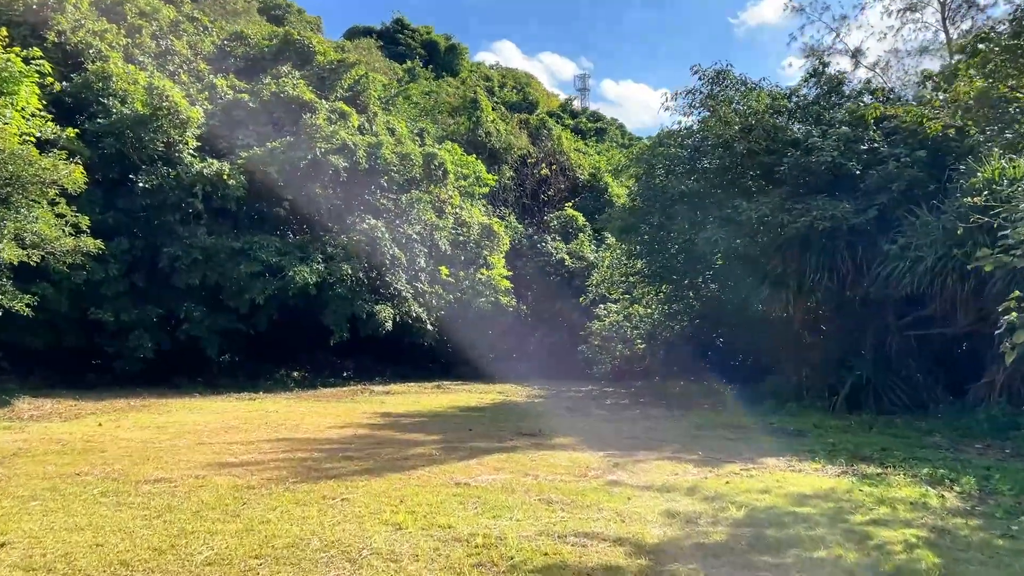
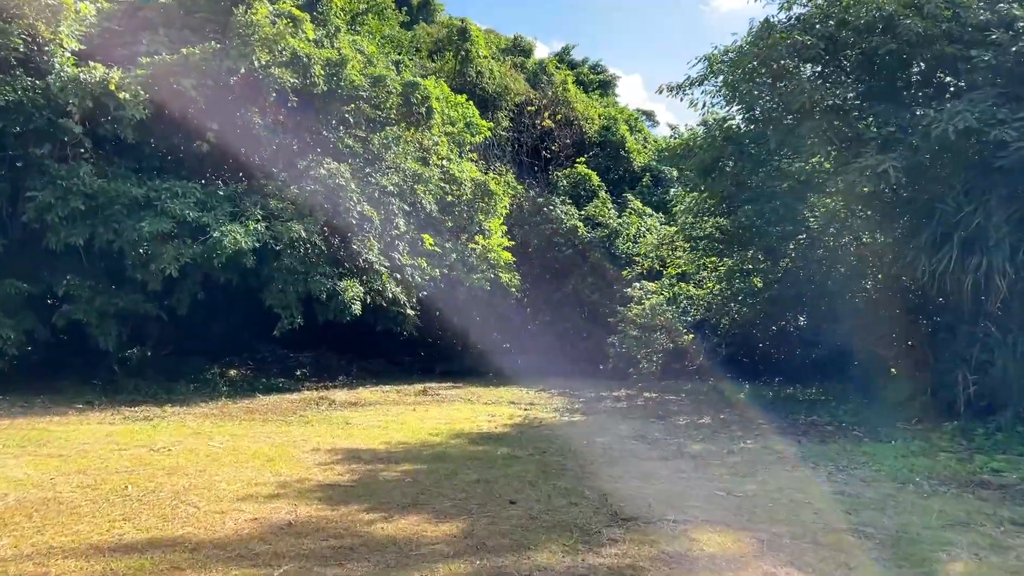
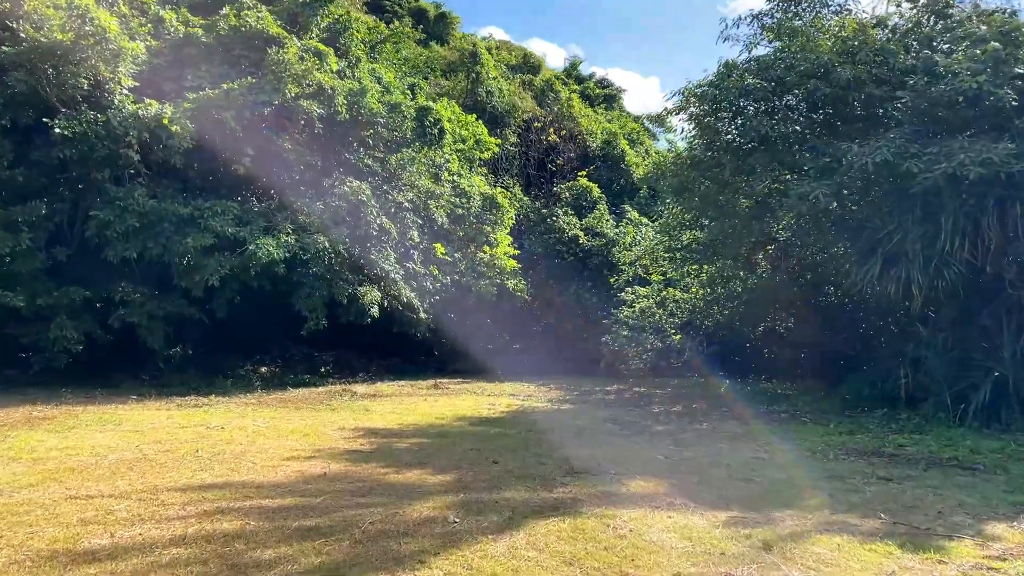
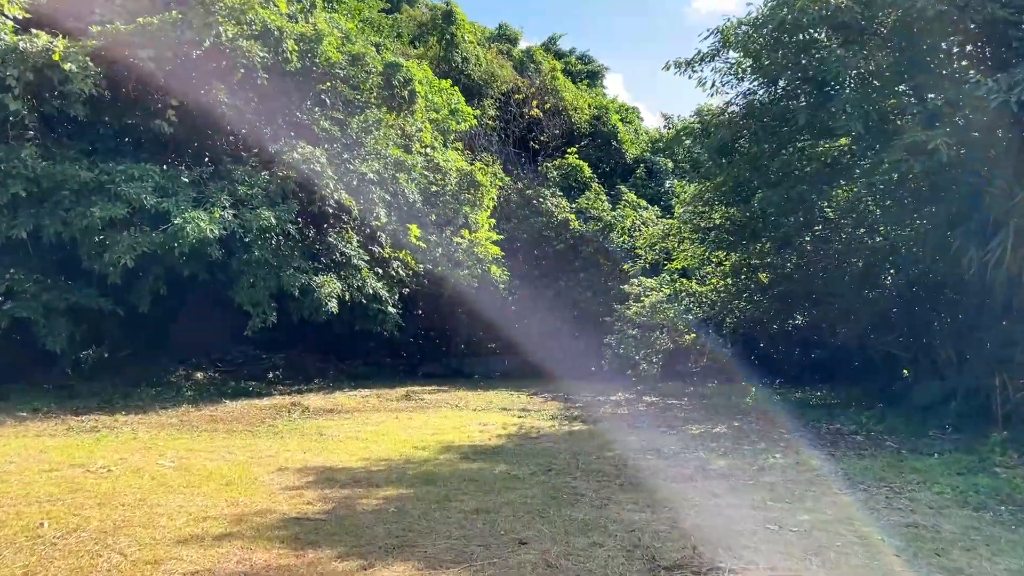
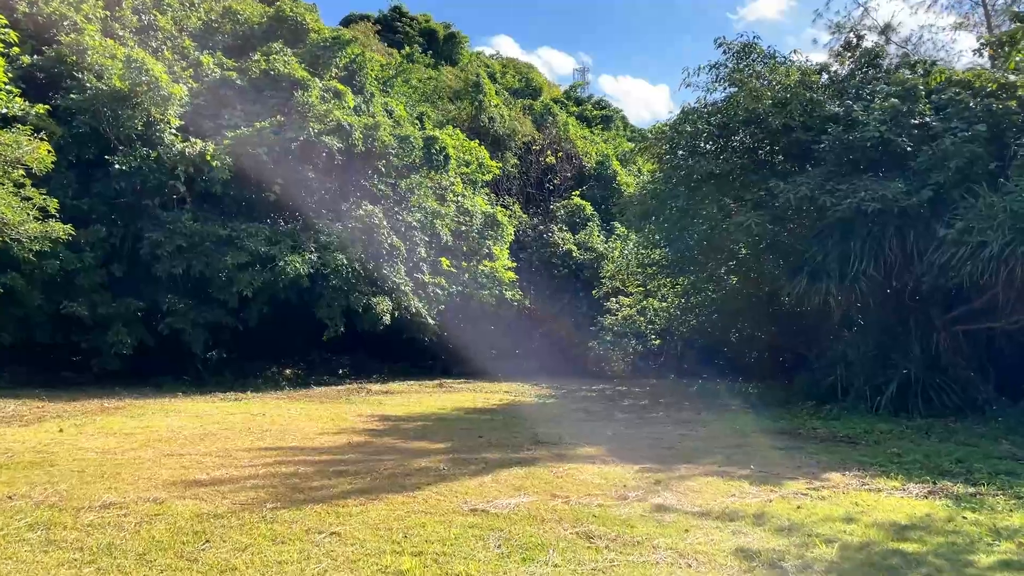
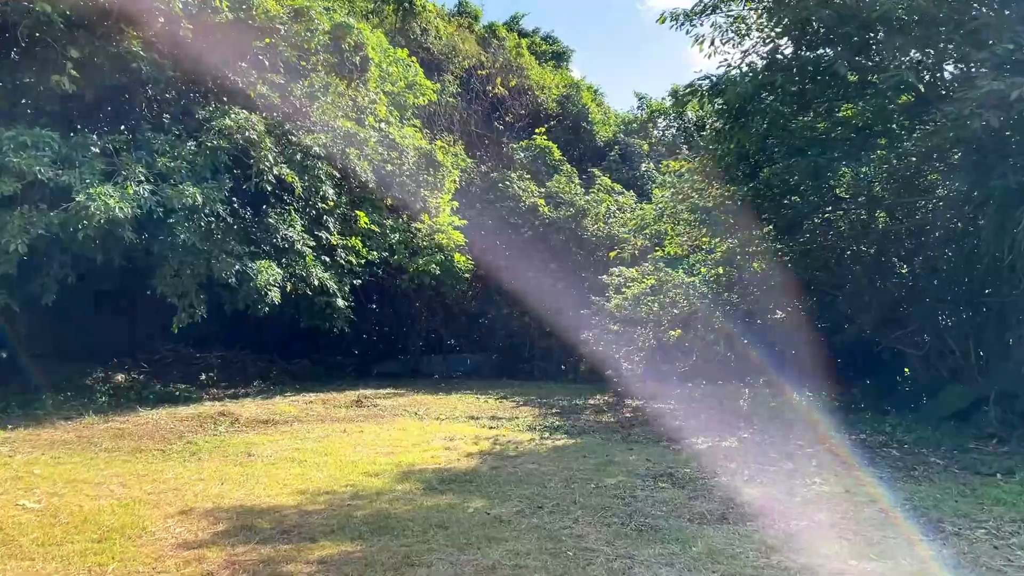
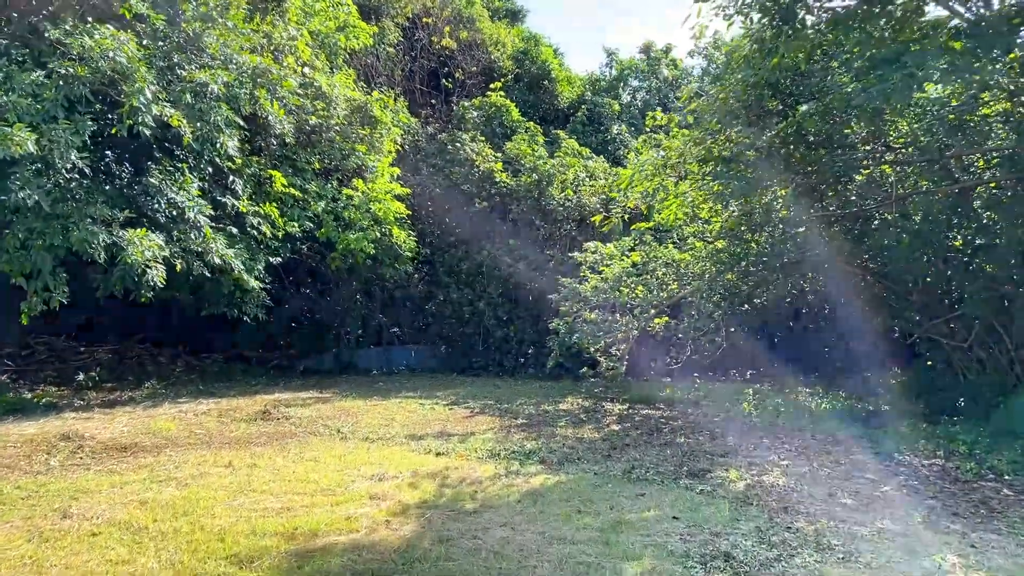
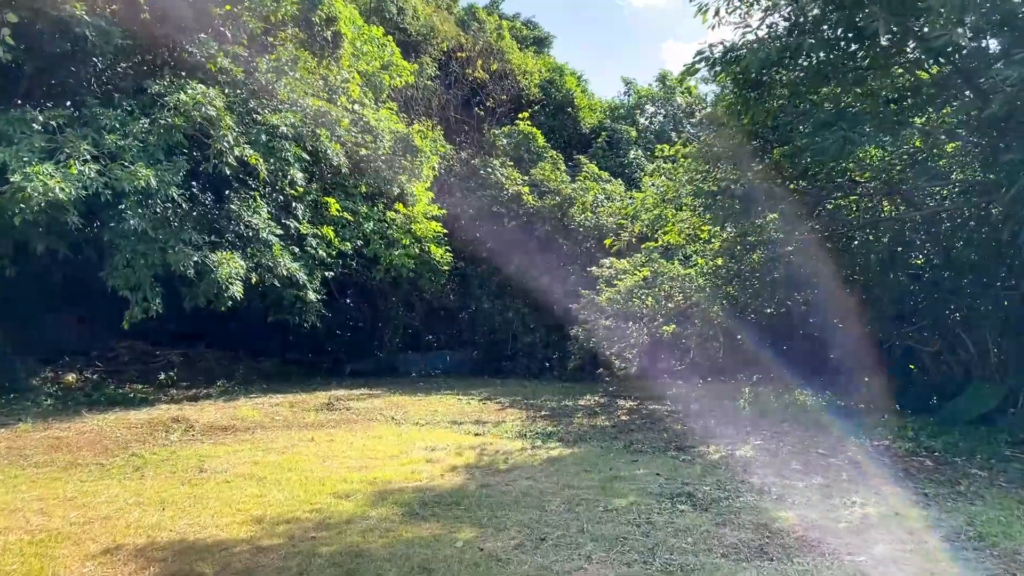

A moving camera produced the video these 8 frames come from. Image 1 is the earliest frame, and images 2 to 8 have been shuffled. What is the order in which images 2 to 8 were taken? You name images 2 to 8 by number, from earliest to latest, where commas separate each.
5, 3, 2, 4, 6, 8, 7
